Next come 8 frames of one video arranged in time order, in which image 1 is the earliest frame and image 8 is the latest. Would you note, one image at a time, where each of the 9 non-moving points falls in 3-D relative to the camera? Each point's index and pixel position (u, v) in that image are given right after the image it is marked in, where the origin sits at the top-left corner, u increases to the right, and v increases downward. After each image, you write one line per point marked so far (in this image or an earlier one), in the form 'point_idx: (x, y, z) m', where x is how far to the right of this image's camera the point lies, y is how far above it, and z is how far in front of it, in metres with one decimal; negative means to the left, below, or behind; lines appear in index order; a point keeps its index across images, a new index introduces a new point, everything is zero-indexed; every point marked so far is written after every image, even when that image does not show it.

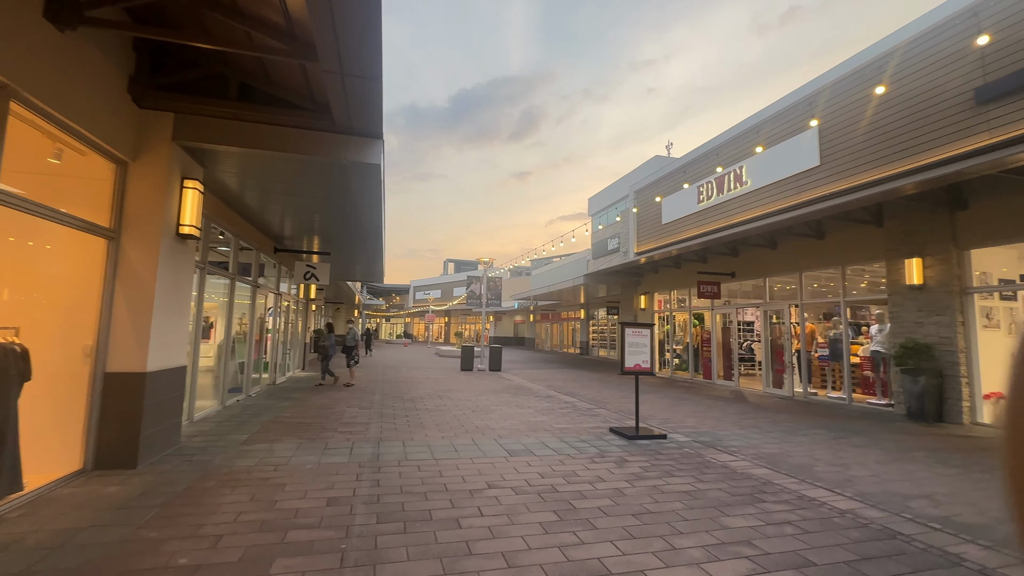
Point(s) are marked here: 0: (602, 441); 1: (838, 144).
0: (+1.2, -2.0, +5.9) m
1: (+6.9, +3.0, +9.5) m
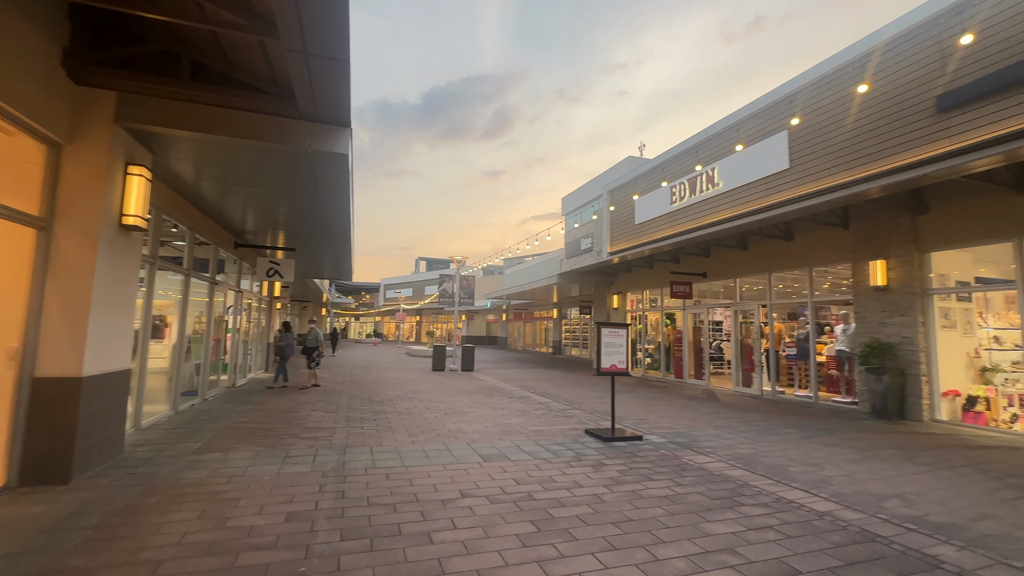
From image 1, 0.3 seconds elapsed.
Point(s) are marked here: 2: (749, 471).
0: (+0.8, -2.0, +5.8) m
1: (+6.3, +3.0, +9.7) m
2: (+2.6, -2.0, +4.9) m
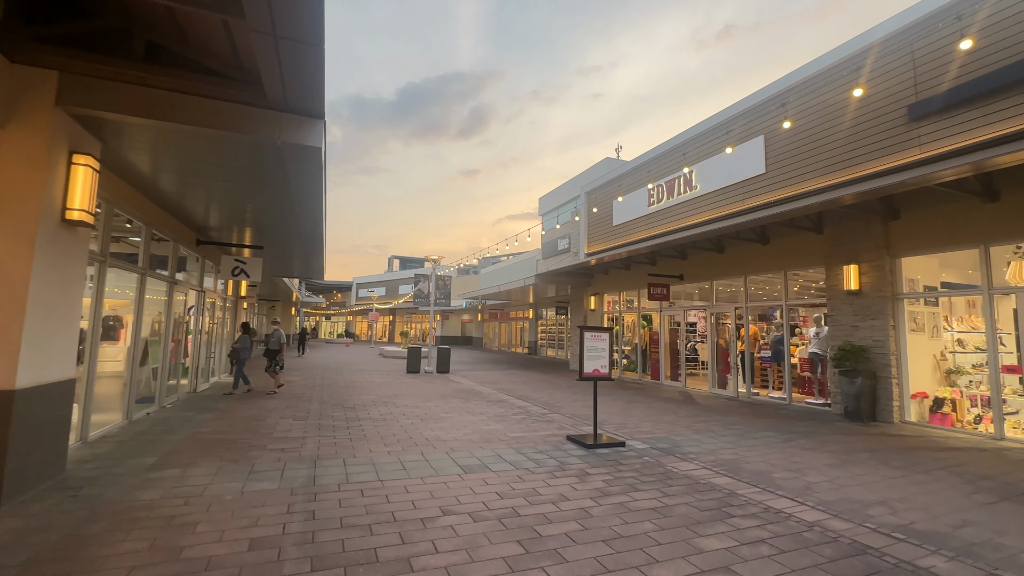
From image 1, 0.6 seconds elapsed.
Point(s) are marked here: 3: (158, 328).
0: (+0.6, -2.1, +5.6) m
1: (+5.9, +3.0, +9.8) m
2: (+2.4, -2.0, +4.8) m
3: (-6.5, -0.7, +8.2) m
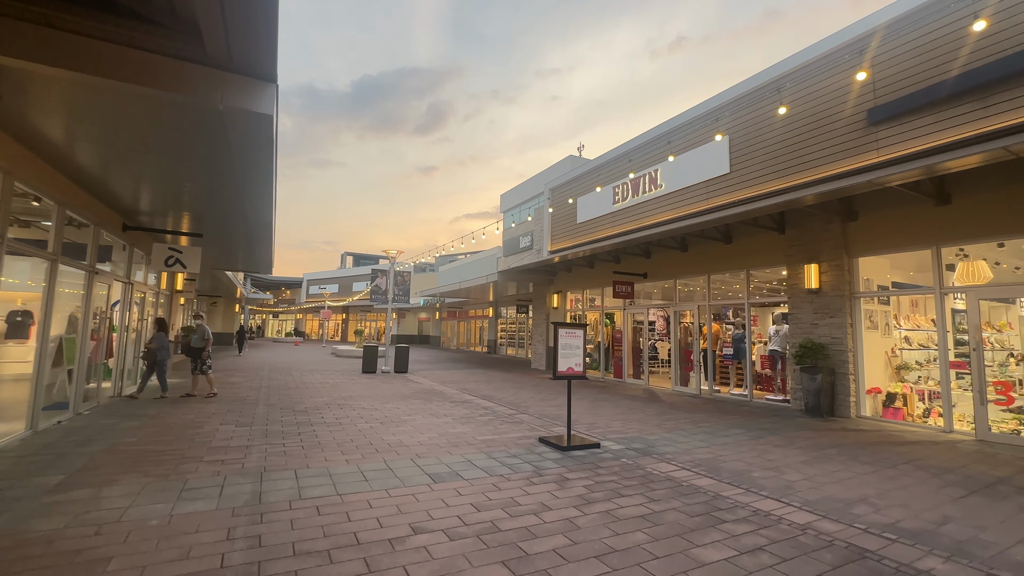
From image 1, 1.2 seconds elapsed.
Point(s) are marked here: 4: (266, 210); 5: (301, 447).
0: (+0.3, -2.0, +5.3) m
1: (+5.2, +3.0, +10.0) m
2: (+2.1, -2.0, +4.7) m
3: (-7.0, -0.6, +7.2) m
4: (-4.2, +1.4, +7.8) m
5: (-2.5, -1.9, +5.3) m
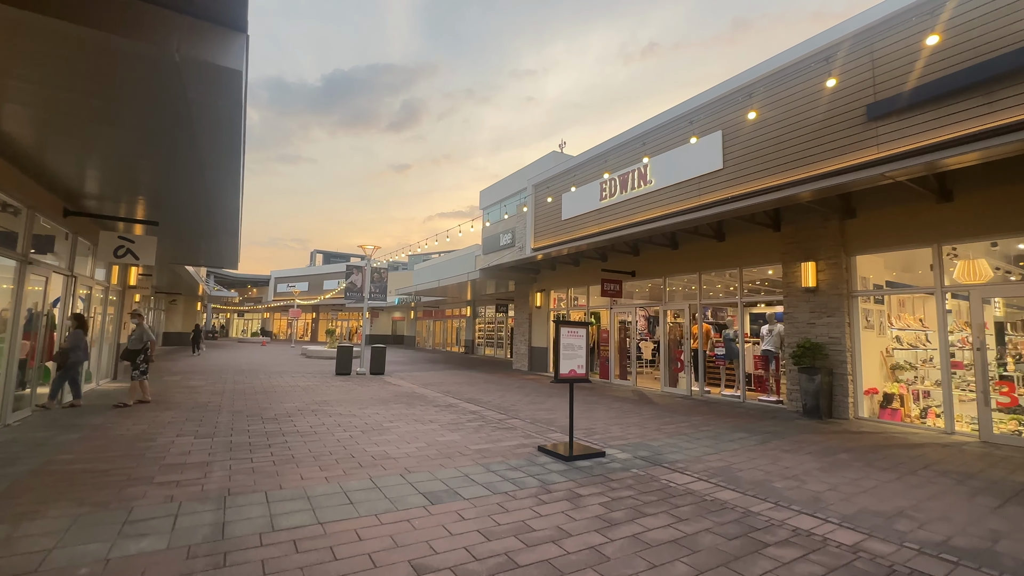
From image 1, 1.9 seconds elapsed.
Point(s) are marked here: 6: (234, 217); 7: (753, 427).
0: (+0.3, -1.9, +4.8) m
1: (+4.9, +3.0, +9.8) m
2: (+2.1, -1.9, +4.3) m
3: (-7.1, -0.5, +6.3) m
4: (-4.4, +1.5, +7.0) m
5: (-2.5, -1.8, +4.6) m
6: (-5.3, +1.4, +8.6) m
7: (+3.8, -2.2, +7.2) m
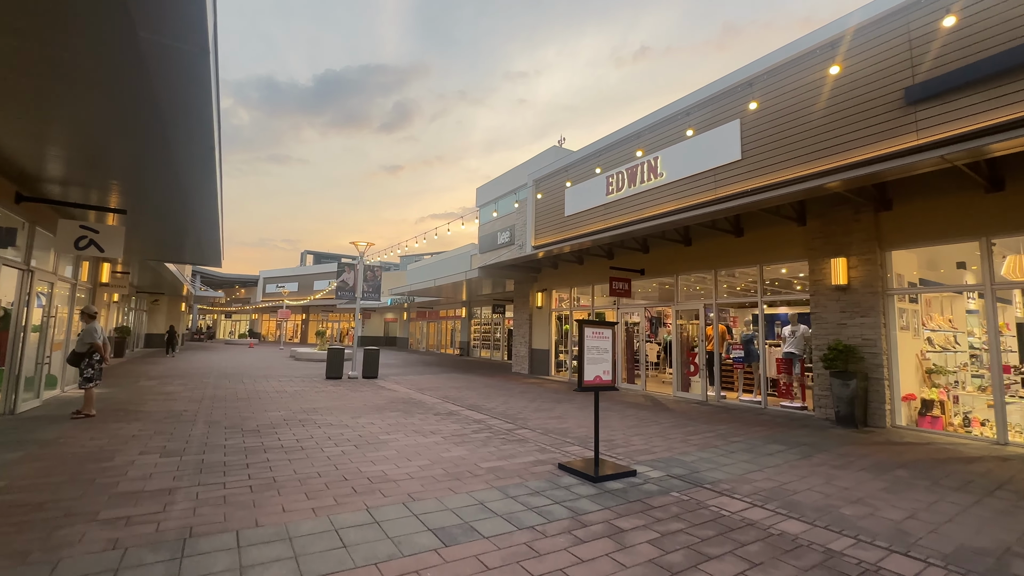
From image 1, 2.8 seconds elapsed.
0: (+0.5, -1.9, +4.1) m
1: (+5.1, +3.1, +9.2) m
2: (+2.3, -1.9, +3.6) m
3: (-6.9, -0.4, +5.5) m
4: (-4.2, +1.5, +6.2) m
5: (-2.3, -1.7, +3.9) m
6: (-5.2, +1.4, +7.8) m
7: (+4.0, -2.2, +6.5) m
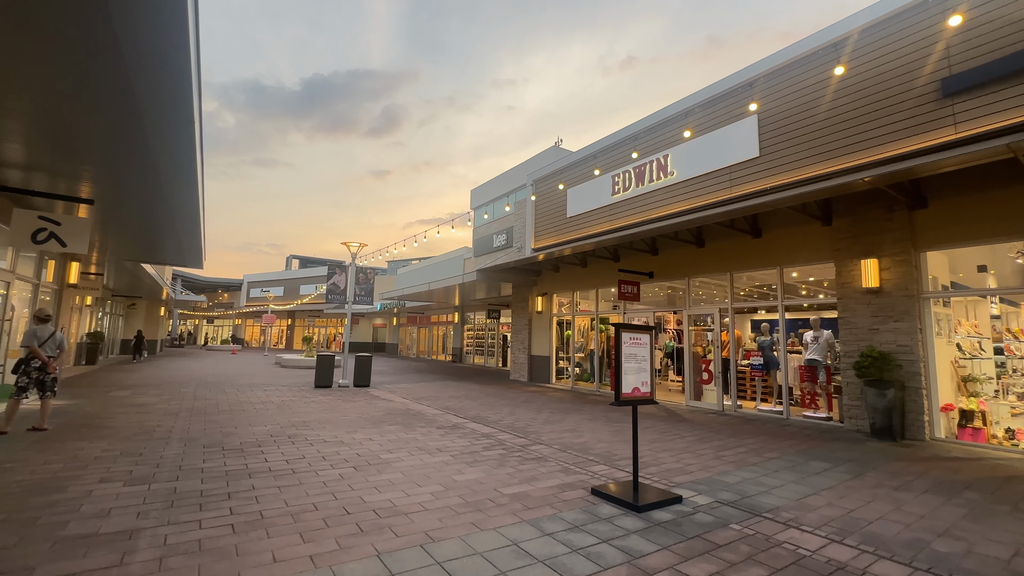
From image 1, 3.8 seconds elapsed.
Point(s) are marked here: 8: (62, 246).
0: (+0.7, -1.8, +3.5) m
1: (+5.2, +3.0, +8.8) m
2: (+2.6, -1.9, +3.1) m
3: (-6.7, -0.4, +4.7) m
4: (-4.0, +1.5, +5.5) m
5: (-2.0, -1.7, +3.2) m
6: (-5.0, +1.4, +7.0) m
7: (+4.2, -2.2, +6.0) m
8: (-6.3, +0.6, +6.3) m
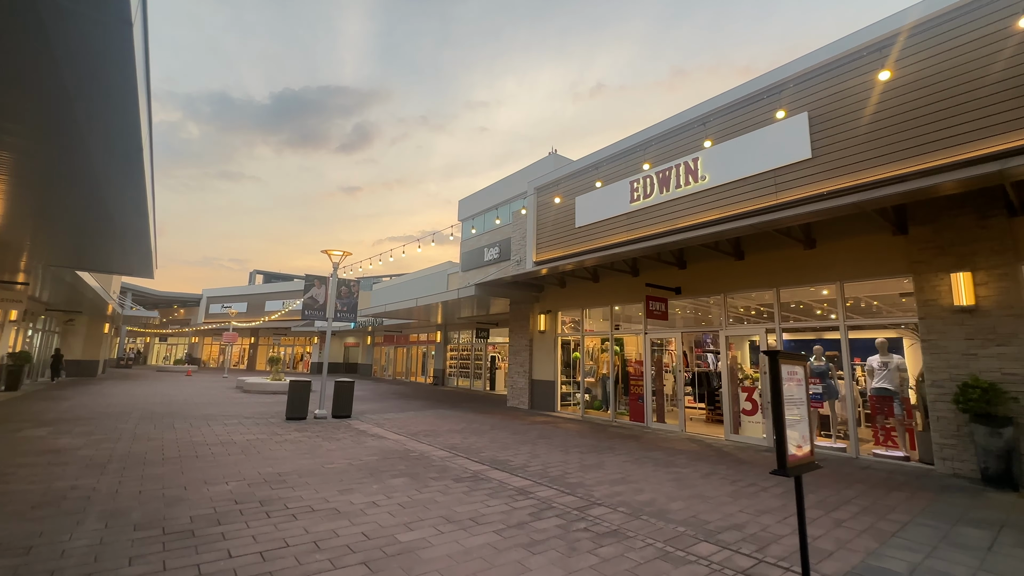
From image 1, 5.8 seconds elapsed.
0: (+1.4, -1.9, +2.1) m
1: (+5.6, +2.7, +7.8) m
2: (+3.4, -1.9, +1.8) m
3: (-6.0, -0.4, +2.8) m
4: (-3.4, +1.5, +3.9) m
5: (-1.3, -1.7, +1.6) m
6: (-4.5, +1.3, +5.4) m
7: (+4.7, -2.4, +4.8) m
8: (-5.7, +0.5, +4.5) m
